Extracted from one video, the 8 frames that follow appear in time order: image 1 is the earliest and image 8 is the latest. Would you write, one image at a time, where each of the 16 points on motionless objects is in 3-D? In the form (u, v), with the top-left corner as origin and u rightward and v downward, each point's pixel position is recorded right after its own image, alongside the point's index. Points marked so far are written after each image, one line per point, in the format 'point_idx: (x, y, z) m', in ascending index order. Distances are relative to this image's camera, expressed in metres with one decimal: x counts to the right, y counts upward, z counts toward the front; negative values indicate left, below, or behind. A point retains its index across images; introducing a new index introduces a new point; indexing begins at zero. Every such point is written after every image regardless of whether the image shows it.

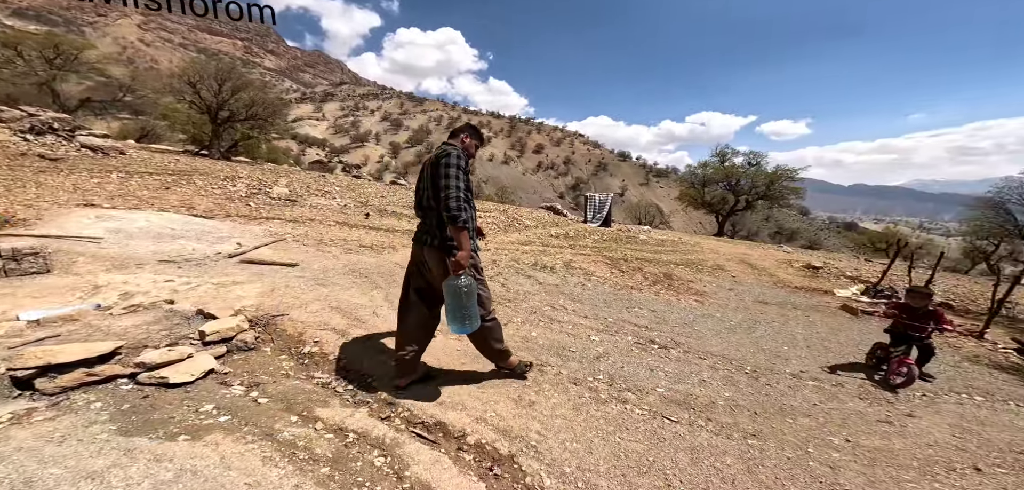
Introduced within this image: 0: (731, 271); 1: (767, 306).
0: (+8.0, -0.9, +14.3) m
1: (+6.3, -1.5, +10.1) m
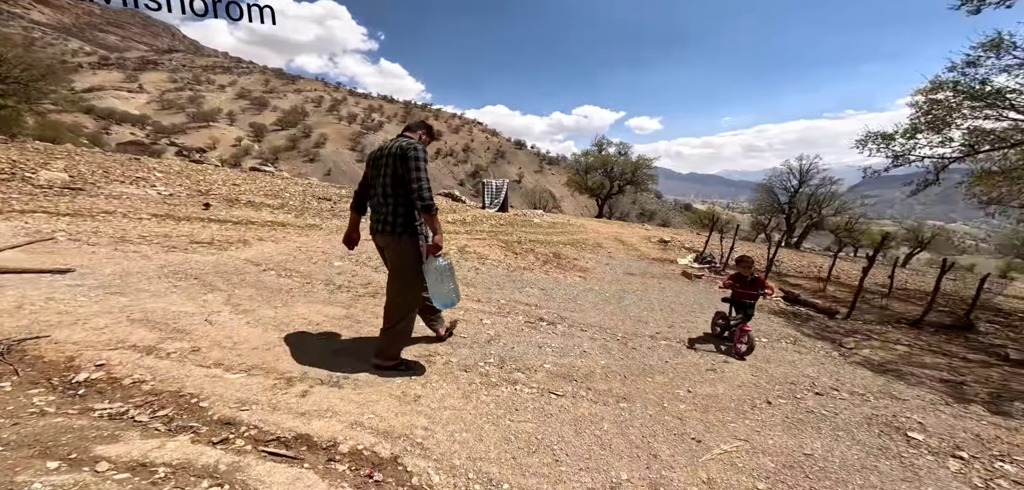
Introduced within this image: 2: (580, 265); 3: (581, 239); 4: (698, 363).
0: (+4.1, -0.2, +15.7) m
1: (+3.5, -1.0, +11.3) m
2: (+2.0, -0.6, +11.4) m
3: (+3.2, +0.2, +17.0) m
4: (+2.6, -1.7, +5.6) m
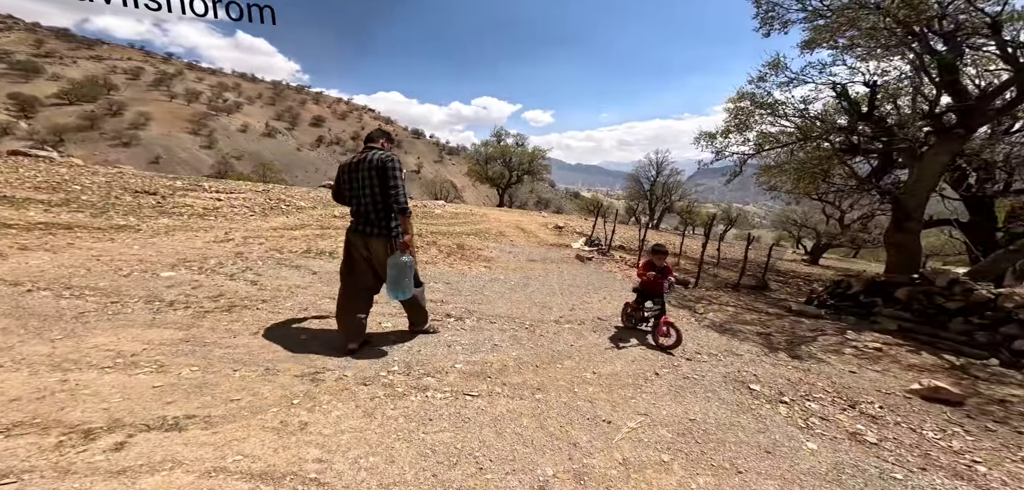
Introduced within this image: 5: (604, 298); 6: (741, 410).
0: (+0.1, +0.3, +16.0) m
1: (+0.8, -0.6, +11.5) m
2: (-0.8, -0.4, +11.3) m
3: (-1.1, +0.7, +17.0) m
4: (+1.3, -1.4, +5.8) m
5: (+1.9, -1.1, +8.4) m
6: (+2.6, -1.8, +4.4) m
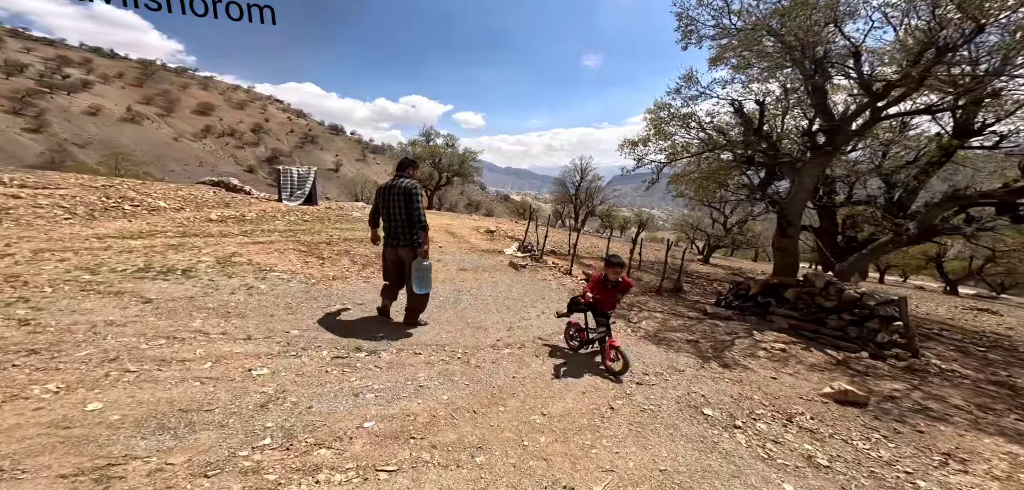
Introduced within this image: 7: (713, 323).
0: (-2.7, +0.1, +14.7) m
1: (-1.3, -0.8, +10.5) m
2: (-2.7, -0.6, +10.0) m
3: (-4.2, +0.4, +15.5) m
4: (+0.4, -1.6, +5.0) m
5: (+0.5, -1.3, +7.6) m
6: (+1.9, -2.0, +3.9) m
7: (+5.1, -2.0, +10.1) m
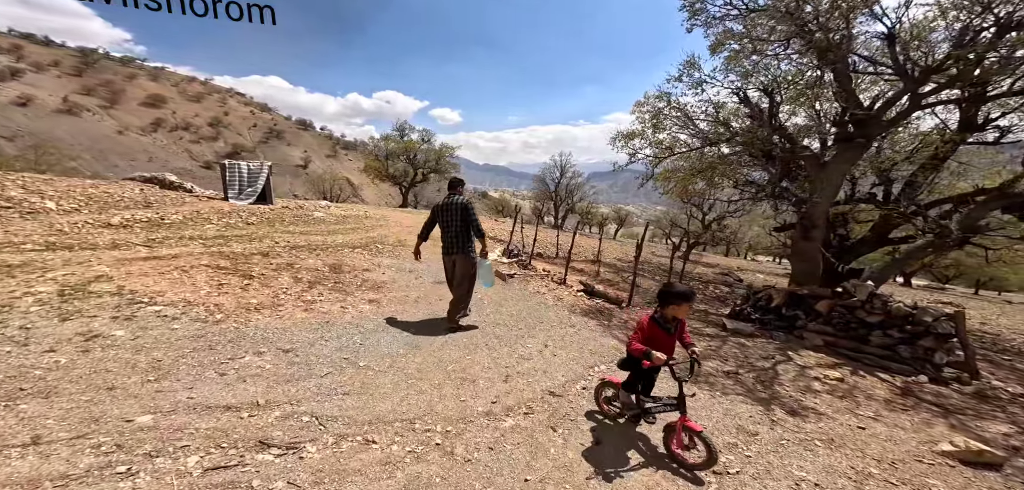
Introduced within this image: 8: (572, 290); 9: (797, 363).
0: (-3.2, -0.1, +12.7) m
1: (-1.5, -1.0, +8.6) m
2: (-3.0, -0.7, +8.0) m
3: (-4.7, +0.2, +13.4) m
4: (+0.5, -1.8, +3.2) m
5: (+0.4, -1.5, +5.8) m
6: (+2.1, -2.1, +2.2) m
7: (+4.9, -2.1, +8.6) m
8: (+1.6, -1.2, +10.1) m
9: (+5.3, -2.2, +7.4) m
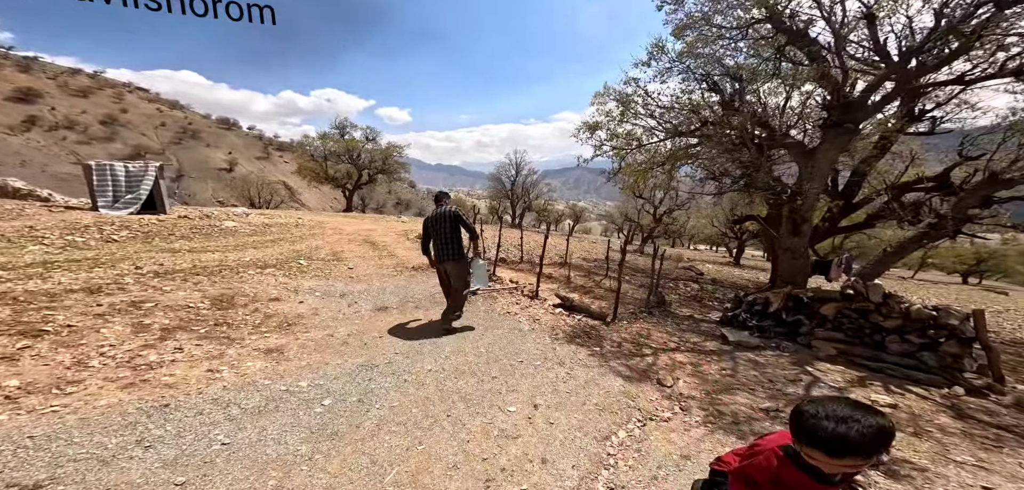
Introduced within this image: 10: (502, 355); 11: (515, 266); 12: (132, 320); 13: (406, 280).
0: (-4.4, -0.4, +10.3) m
1: (-2.1, -1.2, +6.5) m
2: (-3.5, -1.0, +5.7) m
3: (-5.9, -0.2, +10.9) m
4: (+0.6, -1.9, +1.4) m
5: (+0.2, -1.6, +3.9) m
6: (+2.3, -2.2, +0.5) m
7: (+4.3, -2.0, +7.2) m
8: (+0.8, -1.3, +8.3) m
9: (+4.9, -2.2, +6.1) m
10: (-0.2, -1.5, +5.6) m
11: (+0.1, -0.7, +12.8) m
12: (-4.5, -0.8, +4.8) m
13: (-2.5, -0.8, +9.2) m
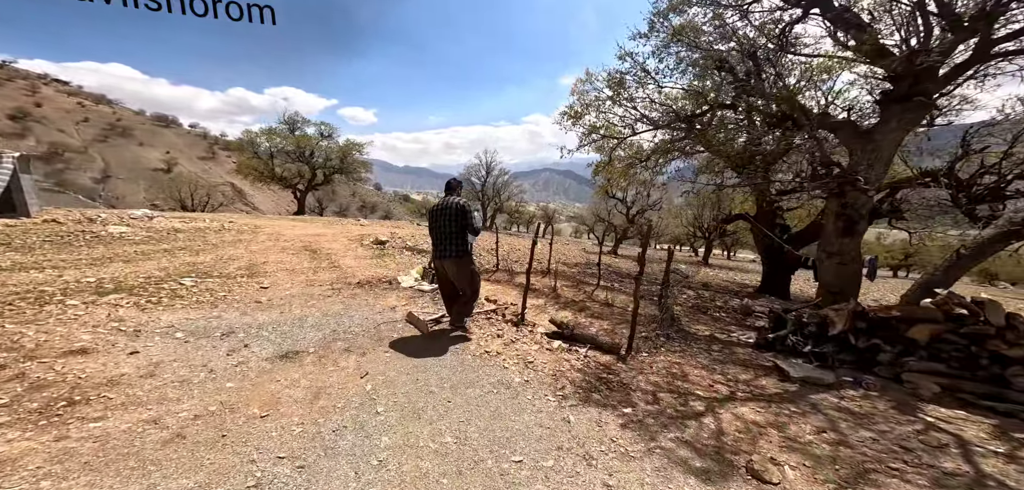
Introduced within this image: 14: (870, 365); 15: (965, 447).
0: (-4.8, -0.6, +7.5) m
1: (-2.2, -1.3, +3.8) m
2: (-3.6, -1.1, +2.9) m
3: (-6.4, -0.4, +7.9) m
4: (+0.8, -1.9, -1.1) m
5: (+0.2, -1.6, +1.5) m
6: (+2.6, -2.1, -1.8) m
7: (+4.0, -2.0, +5.1) m
8: (+0.5, -1.4, +5.9) m
9: (+4.8, -2.1, +4.0) m
10: (-0.2, -1.5, +3.2) m
11: (-0.6, -0.8, +10.4) m
12: (-4.5, -0.9, +2.0) m
13: (-2.9, -0.9, +6.5) m
14: (+5.5, -1.8, +6.1) m
15: (+4.5, -2.1, +3.9) m
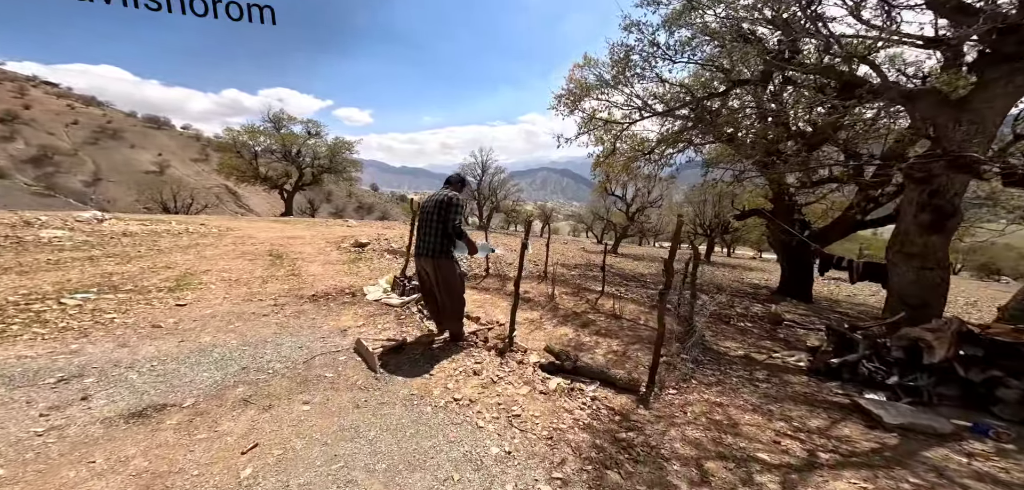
0: (-5.0, -0.7, +6.1) m
1: (-2.5, -1.3, +2.3) m
2: (-3.8, -1.2, +1.5) m
3: (-6.6, -0.5, +6.5) m
4: (+0.6, -1.9, -2.6) m
5: (0.0, -1.7, 0.0) m
6: (+2.4, -2.1, -3.3) m
7: (+3.9, -2.0, +3.5) m
8: (+0.3, -1.4, +4.4) m
9: (+4.6, -2.1, +2.5) m
10: (-0.5, -1.6, +1.6) m
11: (-0.7, -0.9, +8.8) m
12: (-4.8, -0.9, +0.5) m
13: (-3.1, -1.0, +5.0) m
14: (+5.3, -1.8, +4.5) m
15: (+4.3, -2.1, +2.4) m
